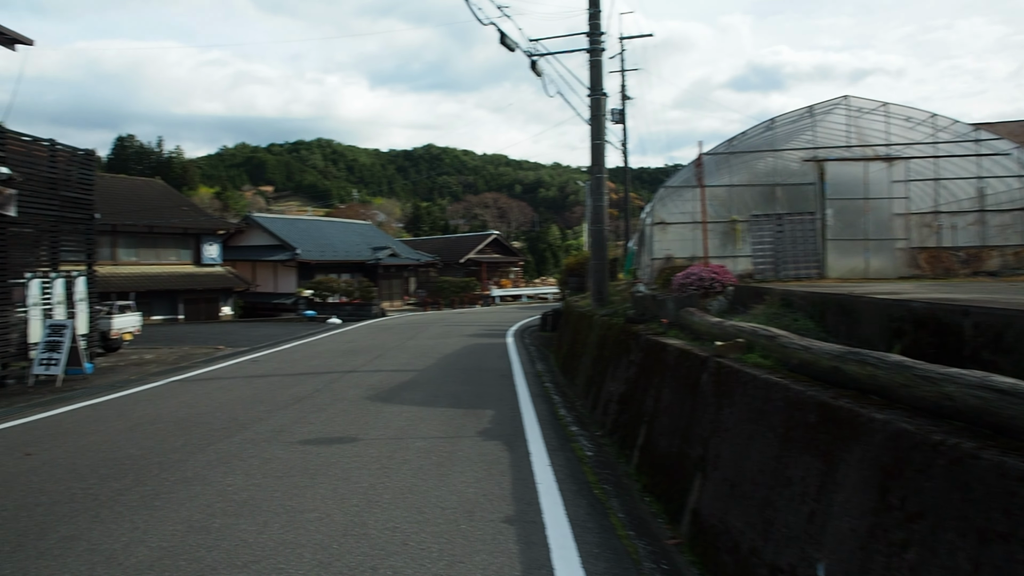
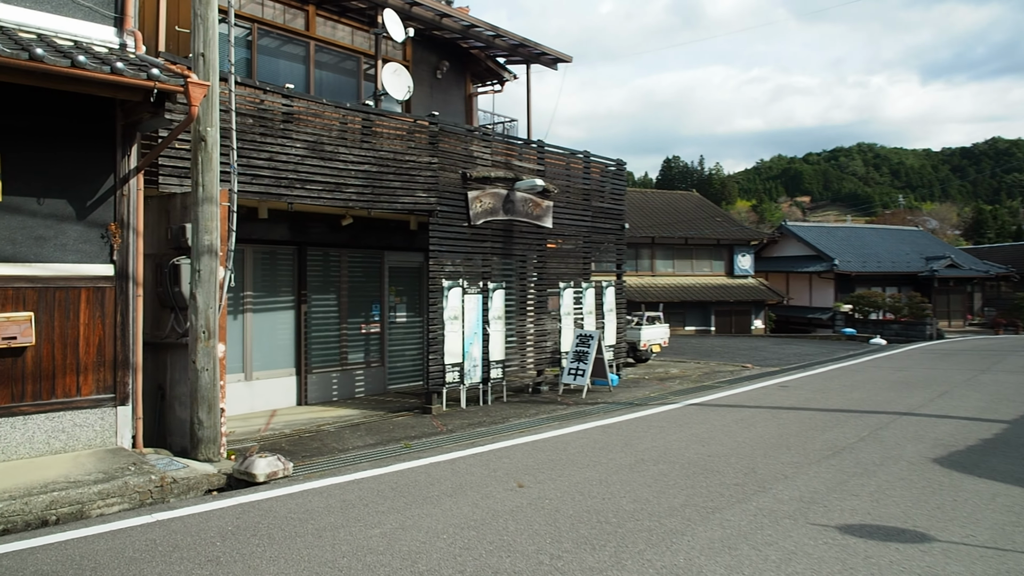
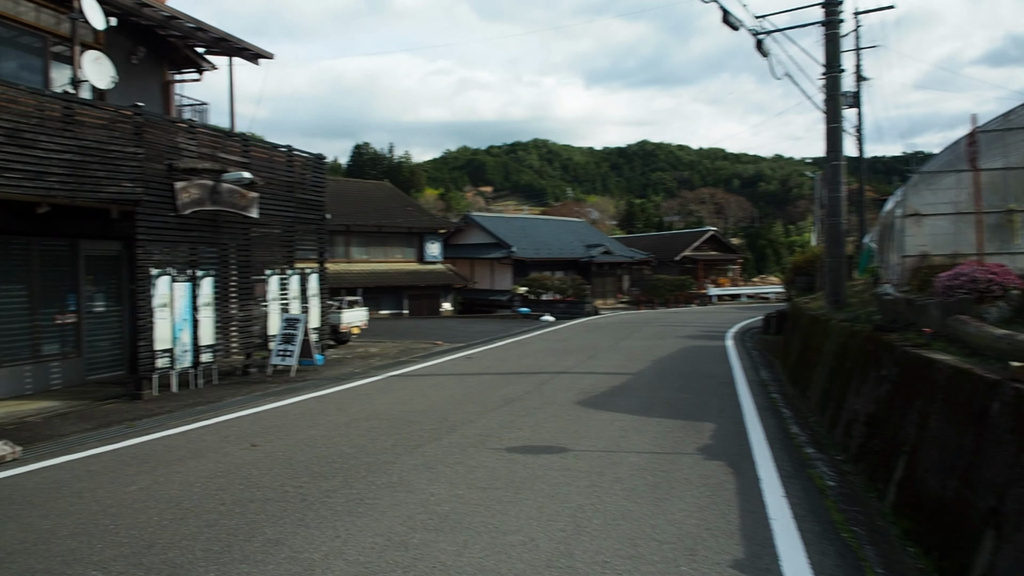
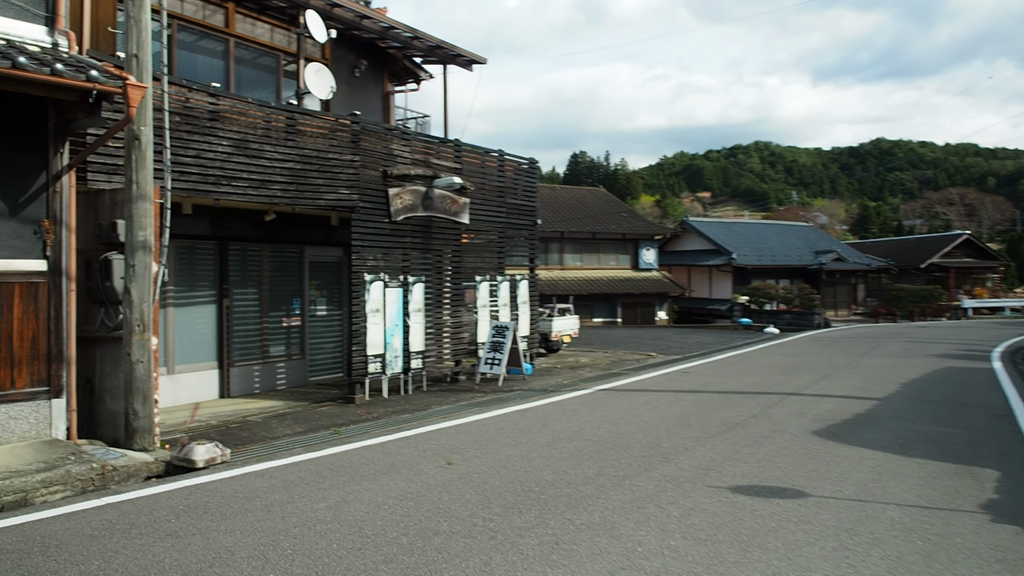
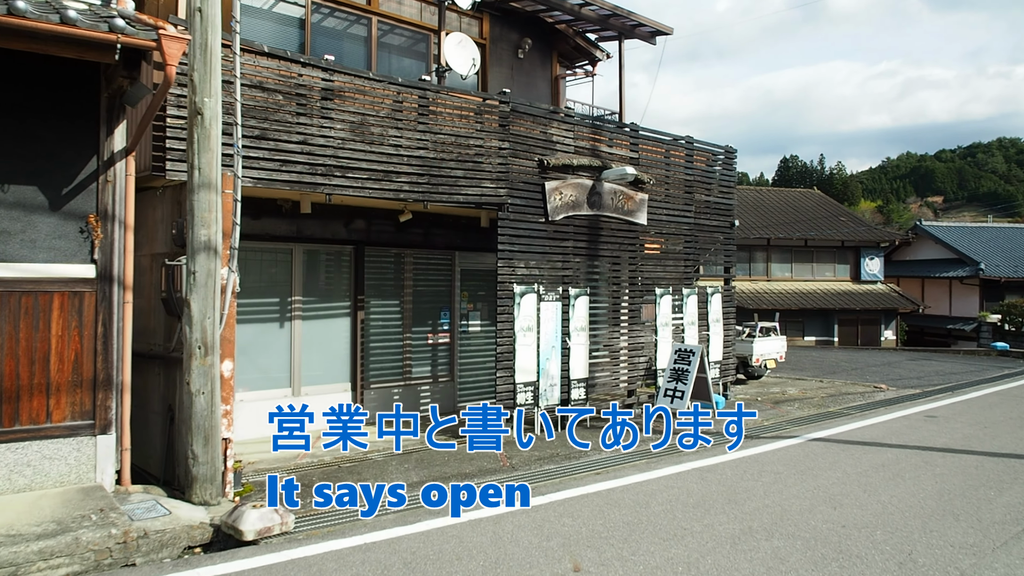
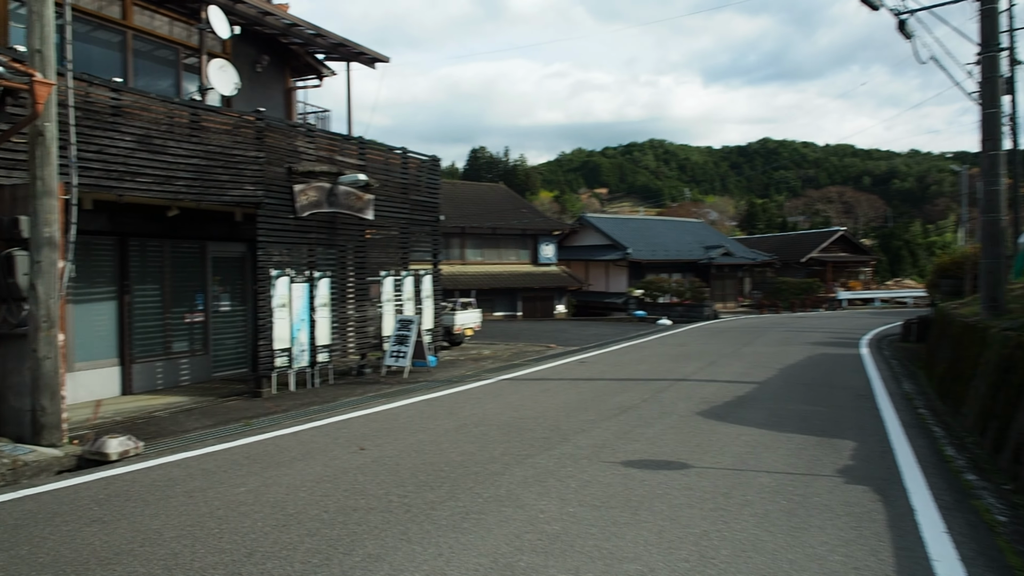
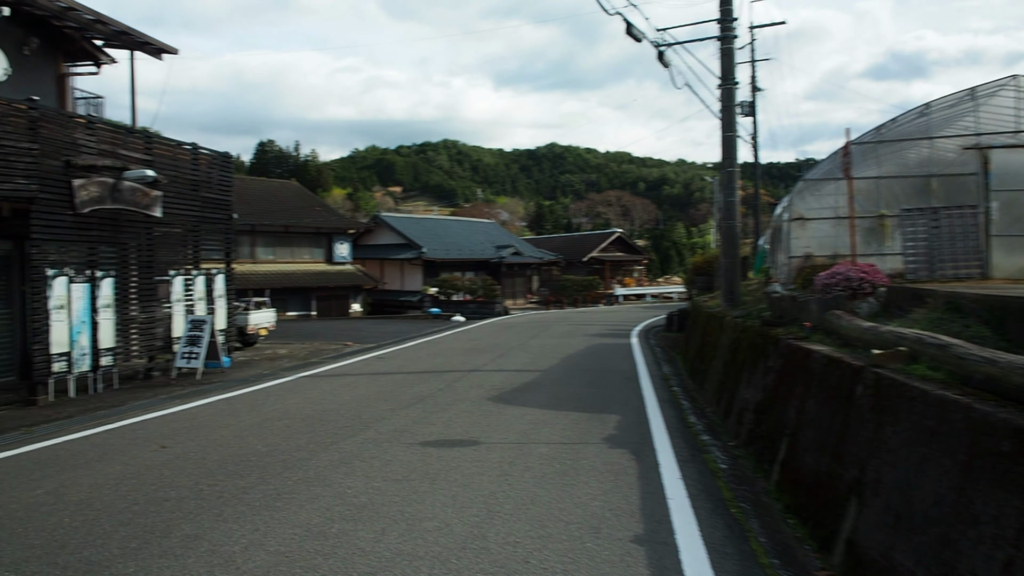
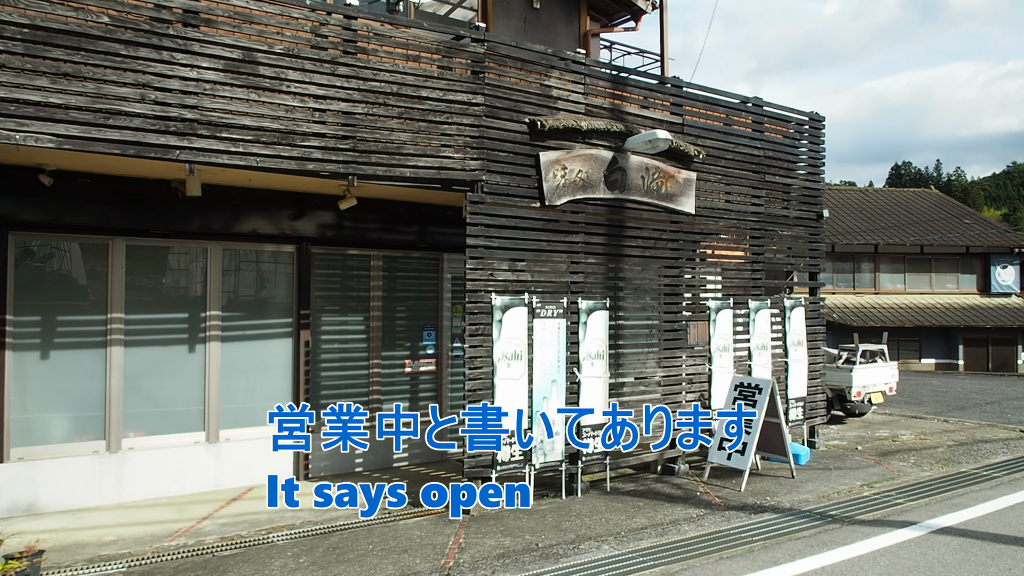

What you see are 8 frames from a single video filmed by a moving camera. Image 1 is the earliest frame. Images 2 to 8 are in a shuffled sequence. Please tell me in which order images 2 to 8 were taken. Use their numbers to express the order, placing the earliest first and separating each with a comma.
7, 3, 6, 4, 2, 5, 8
